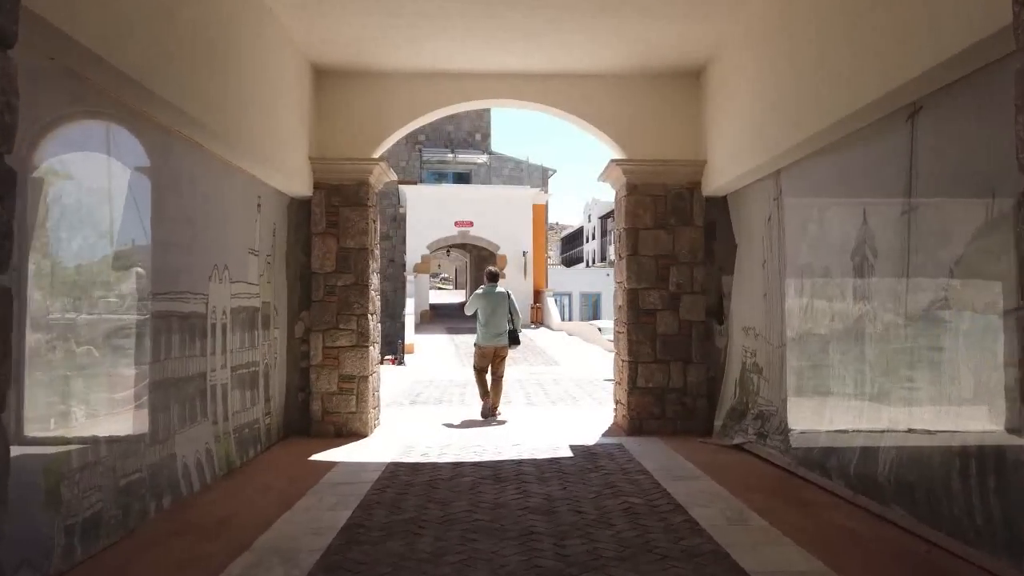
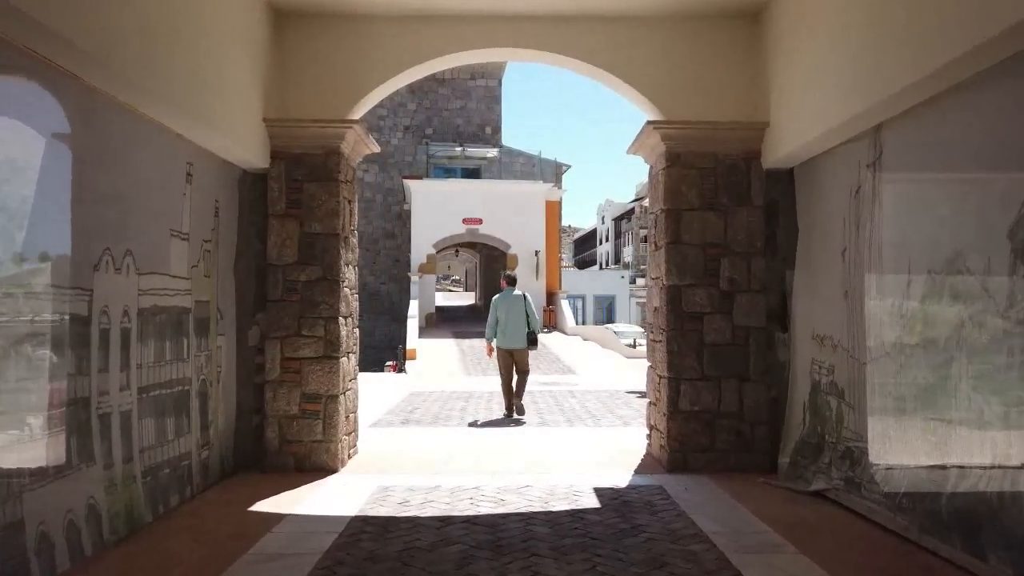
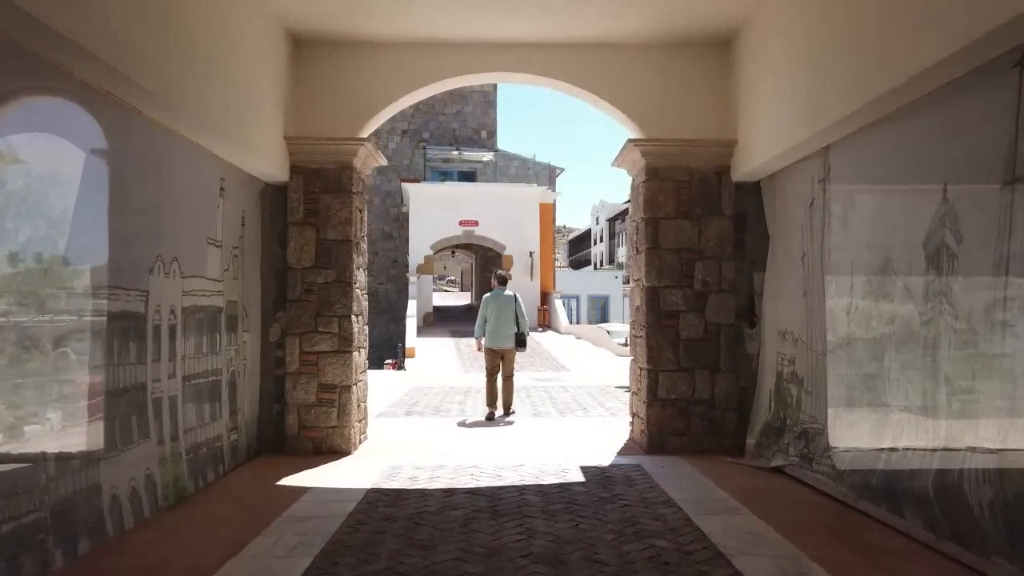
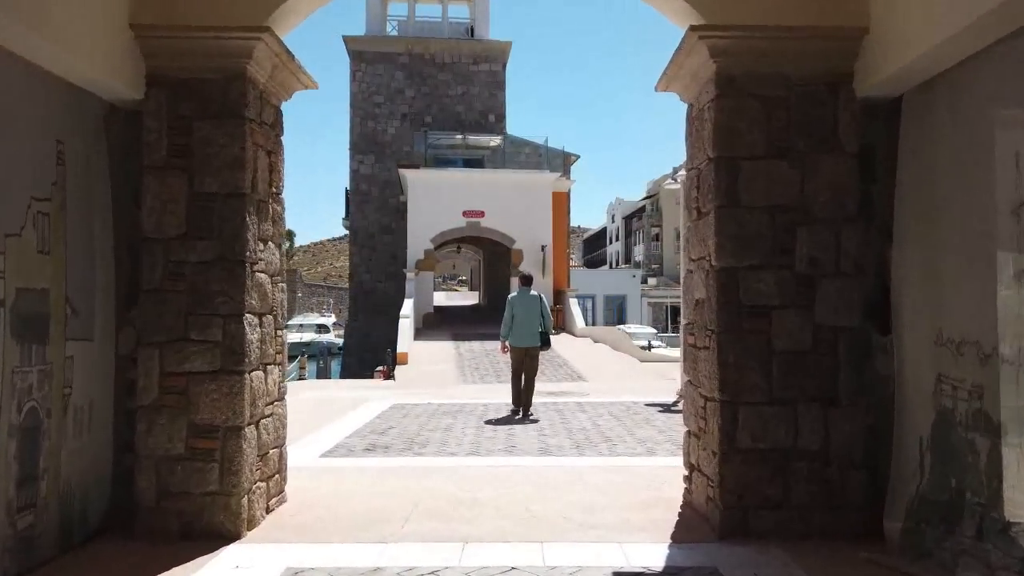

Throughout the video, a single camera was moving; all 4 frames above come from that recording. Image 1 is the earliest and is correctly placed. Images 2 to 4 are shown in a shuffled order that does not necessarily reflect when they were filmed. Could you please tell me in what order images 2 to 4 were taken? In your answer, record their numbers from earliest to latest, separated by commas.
3, 2, 4
